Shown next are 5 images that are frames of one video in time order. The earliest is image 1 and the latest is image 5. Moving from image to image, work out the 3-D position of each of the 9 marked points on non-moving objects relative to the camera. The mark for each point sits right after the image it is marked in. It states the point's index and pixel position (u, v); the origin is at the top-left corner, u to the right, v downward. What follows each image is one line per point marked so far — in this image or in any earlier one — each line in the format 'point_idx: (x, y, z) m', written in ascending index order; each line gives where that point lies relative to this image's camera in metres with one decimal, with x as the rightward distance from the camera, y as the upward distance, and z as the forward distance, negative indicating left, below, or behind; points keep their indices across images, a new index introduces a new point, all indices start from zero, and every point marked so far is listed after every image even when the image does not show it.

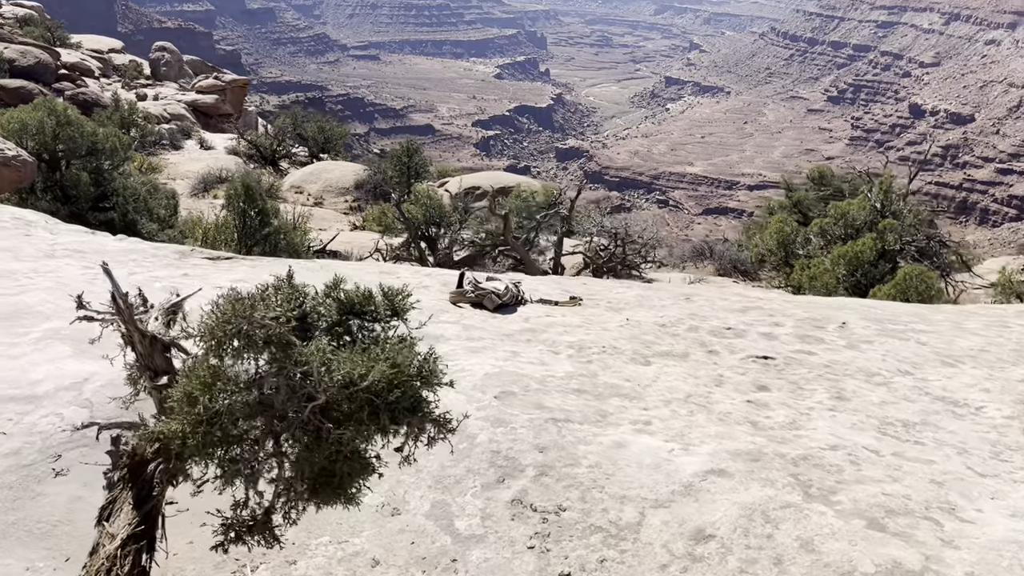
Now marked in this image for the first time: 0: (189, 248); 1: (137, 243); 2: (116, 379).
0: (-3.6, +0.4, +9.3) m
1: (-4.2, +0.5, +9.5) m
2: (-2.3, -0.5, +4.9) m
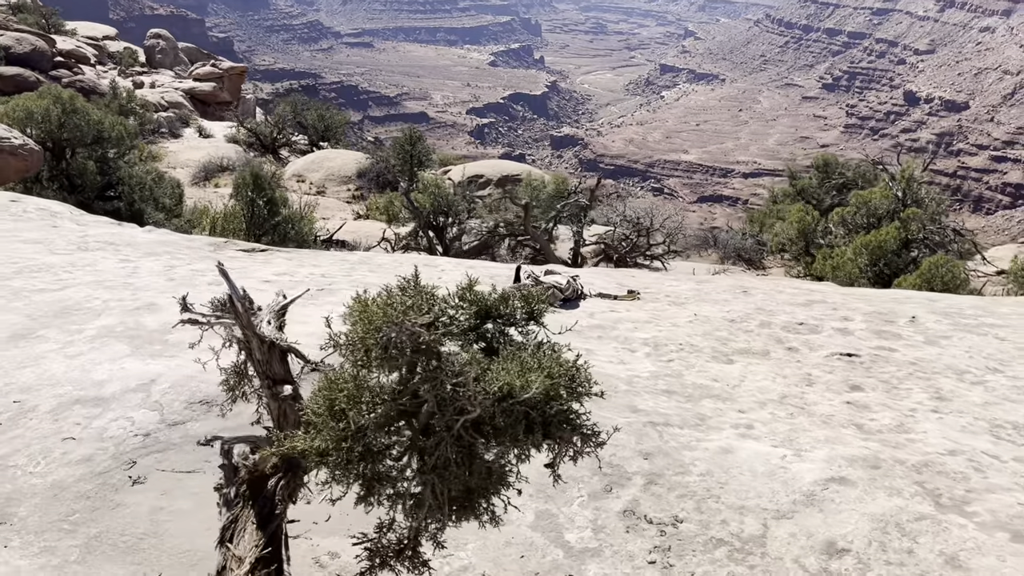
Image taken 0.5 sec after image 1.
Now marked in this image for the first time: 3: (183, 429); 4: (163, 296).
0: (-3.1, +0.5, +9.0) m
1: (-3.8, +0.6, +9.2) m
2: (-1.8, -0.5, +4.7) m
3: (-1.7, -0.7, +4.4) m
4: (-2.6, -0.1, +6.2) m
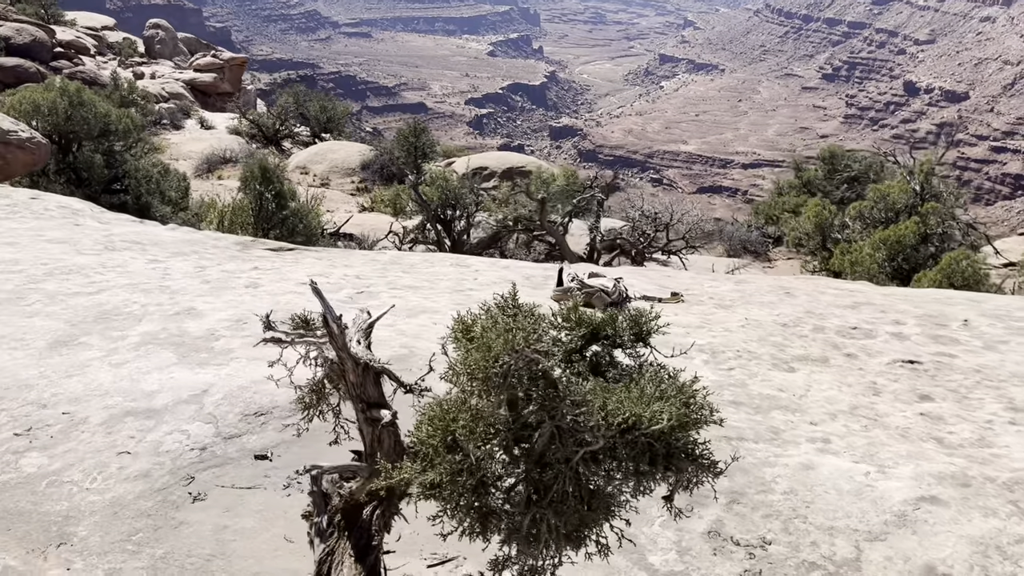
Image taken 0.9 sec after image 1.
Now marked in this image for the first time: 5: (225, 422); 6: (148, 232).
0: (-2.8, +0.5, +8.9) m
1: (-3.5, +0.6, +9.1) m
2: (-1.5, -0.6, +4.6) m
3: (-1.4, -0.8, +4.2) m
4: (-2.2, -0.1, +6.0) m
5: (-1.5, -0.7, +4.3) m
6: (-3.9, +0.6, +9.0) m
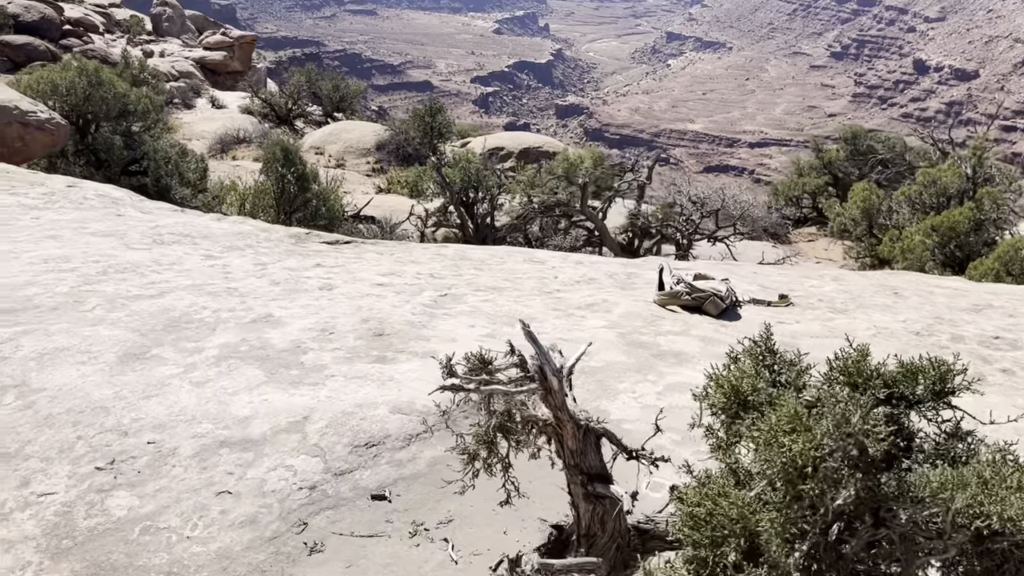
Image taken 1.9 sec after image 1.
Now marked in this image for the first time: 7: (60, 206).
0: (-2.1, +0.6, +8.4) m
1: (-2.7, +0.6, +8.6) m
2: (-0.8, -0.6, +4.0) m
3: (-0.7, -0.8, +3.7) m
4: (-1.6, -0.1, +5.5) m
5: (-0.8, -0.8, +3.8) m
6: (-3.2, +0.7, +8.5) m
7: (-4.7, +0.9, +8.6) m
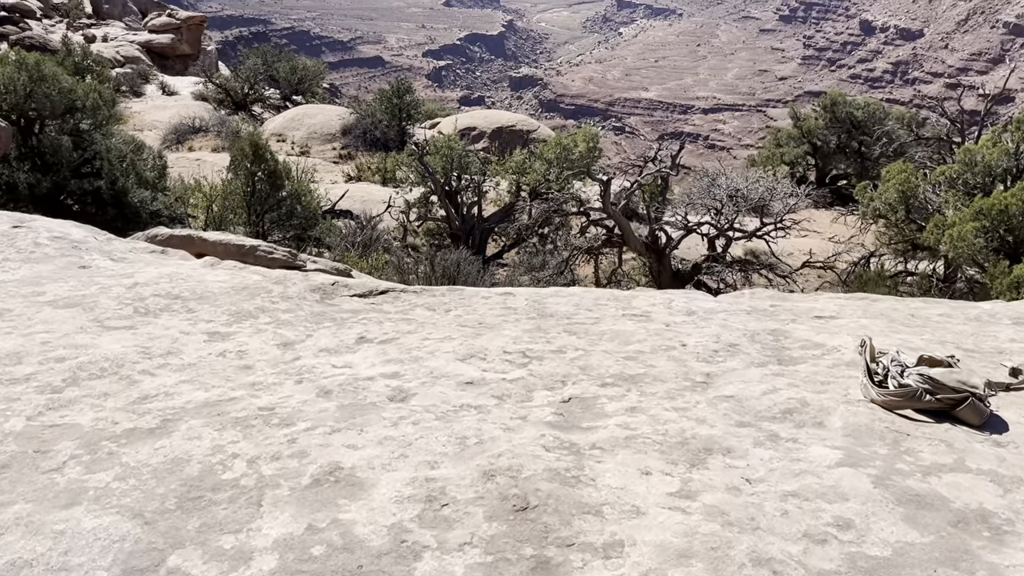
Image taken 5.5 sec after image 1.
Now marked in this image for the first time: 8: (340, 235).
0: (-1.5, +0.1, +6.5) m
1: (-2.1, +0.1, +6.7) m
2: (0.0, -1.2, +2.3) m
3: (+0.2, -1.4, +2.0) m
4: (-0.8, -0.7, +3.7) m
5: (+0.1, -1.3, +2.1) m
6: (-2.6, +0.1, +6.6) m
7: (-4.0, +0.2, +6.7) m
8: (-3.6, +1.1, +17.8) m
